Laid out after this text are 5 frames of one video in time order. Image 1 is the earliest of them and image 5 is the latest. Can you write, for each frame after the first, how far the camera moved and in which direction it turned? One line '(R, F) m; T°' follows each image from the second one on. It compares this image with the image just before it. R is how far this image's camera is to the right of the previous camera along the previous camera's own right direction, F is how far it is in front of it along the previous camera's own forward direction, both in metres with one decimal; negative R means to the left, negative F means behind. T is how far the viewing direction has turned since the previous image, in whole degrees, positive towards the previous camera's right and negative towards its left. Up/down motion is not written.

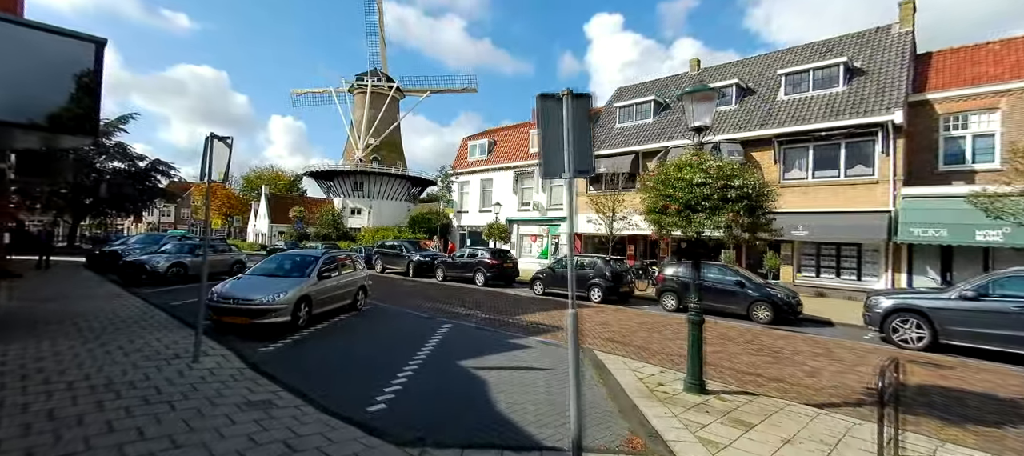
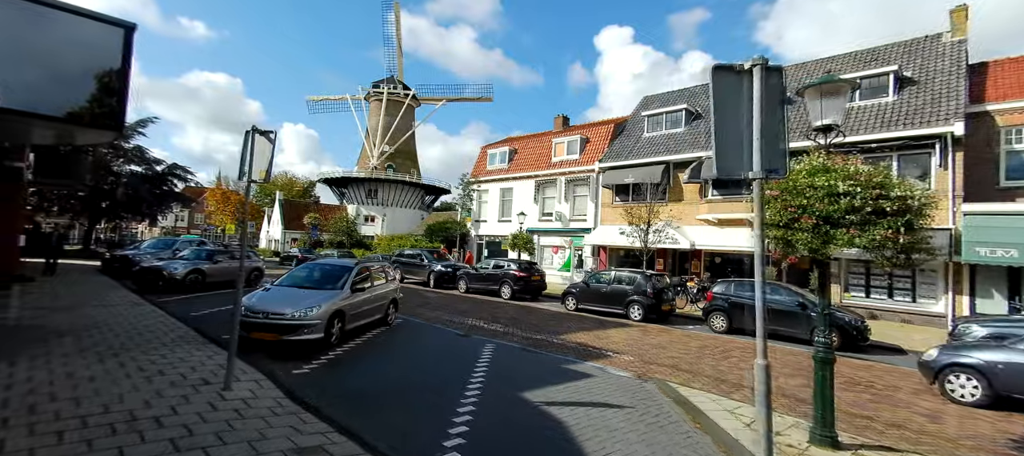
(-0.8, +0.8) m; -1°
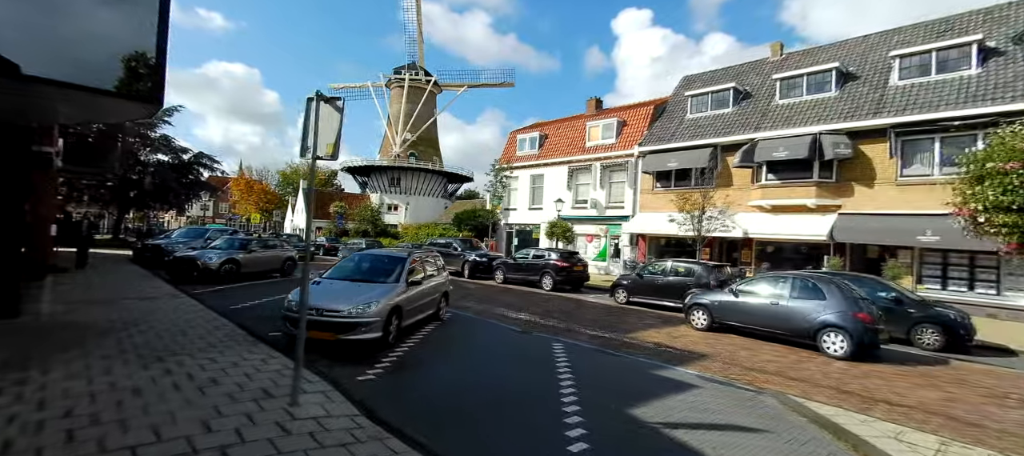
(-1.0, +0.9) m; -2°
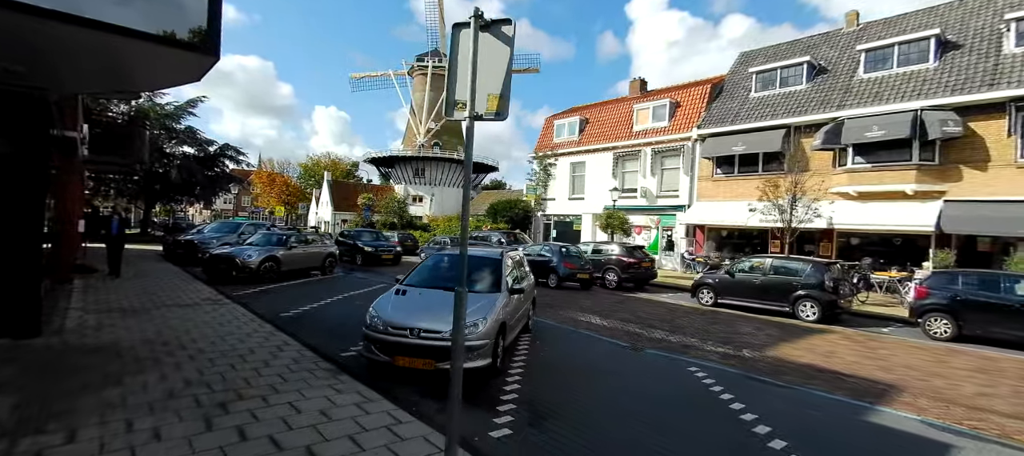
(-1.5, +1.5) m; -2°
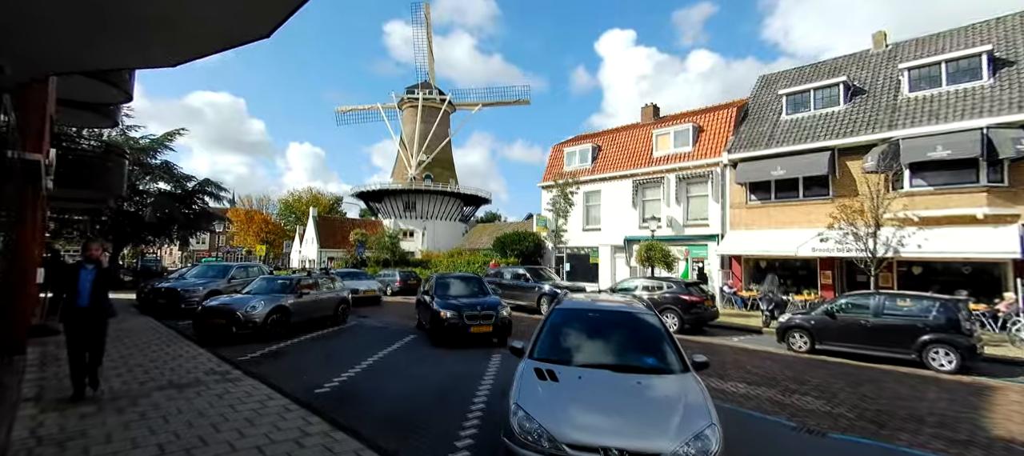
(-1.9, +1.8) m; +3°
